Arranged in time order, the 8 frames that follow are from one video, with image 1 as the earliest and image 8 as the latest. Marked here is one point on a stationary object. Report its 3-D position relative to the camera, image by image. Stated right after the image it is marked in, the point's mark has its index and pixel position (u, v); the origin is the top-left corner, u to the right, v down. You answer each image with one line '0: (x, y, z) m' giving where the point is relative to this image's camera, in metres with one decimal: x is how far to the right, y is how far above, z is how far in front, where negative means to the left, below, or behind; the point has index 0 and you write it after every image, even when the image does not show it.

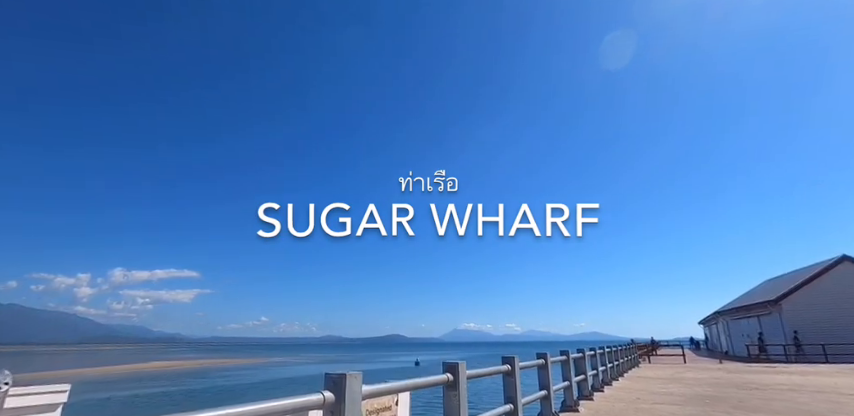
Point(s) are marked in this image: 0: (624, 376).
0: (+4.8, -4.0, +10.3) m
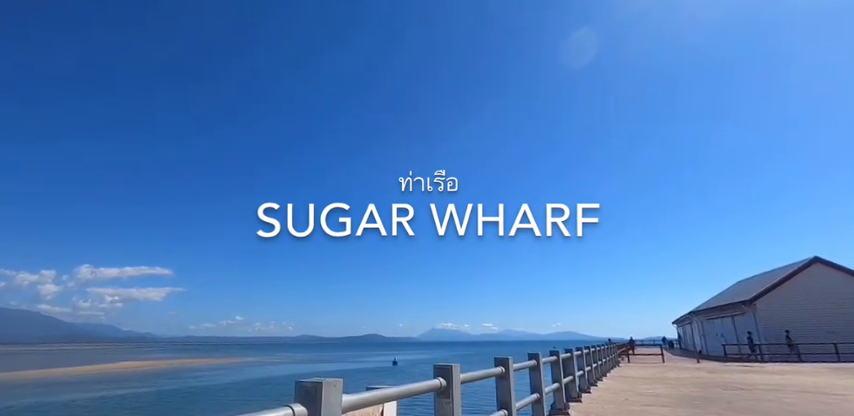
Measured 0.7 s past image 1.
0: (+4.3, -4.0, +10.3) m
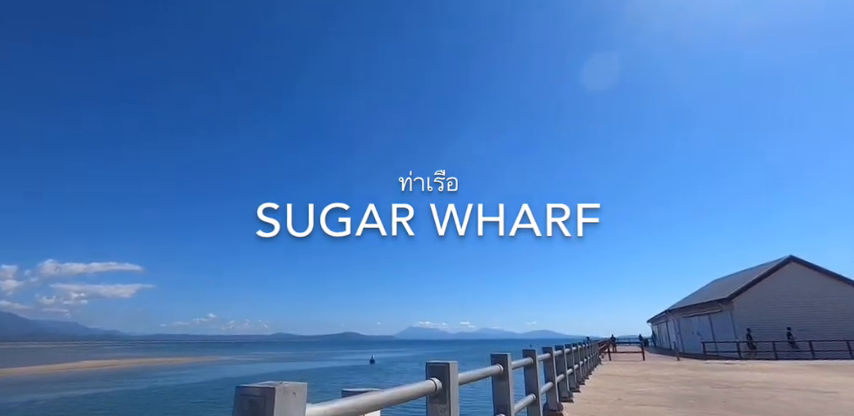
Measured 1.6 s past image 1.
0: (+3.9, -3.9, +10.1) m
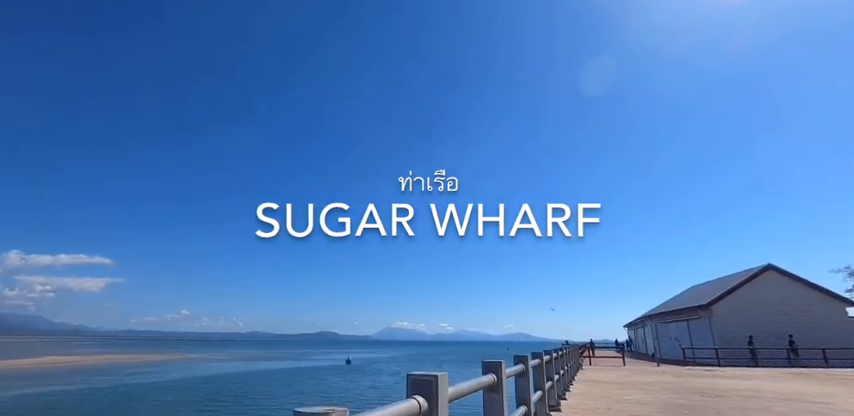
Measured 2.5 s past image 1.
0: (+3.4, -3.9, +9.8) m
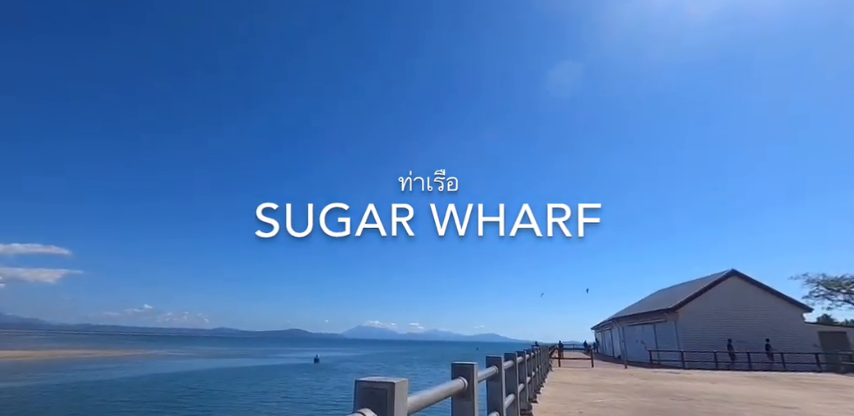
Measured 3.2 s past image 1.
0: (+2.6, -3.9, +9.7) m
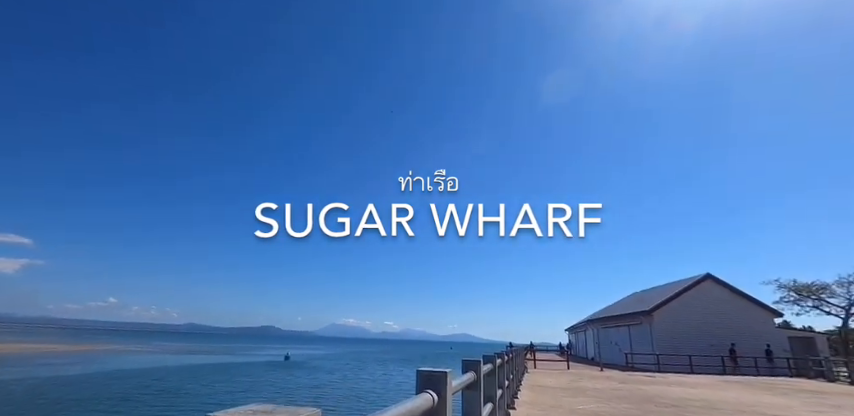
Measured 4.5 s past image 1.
0: (+2.0, -3.8, +9.3) m
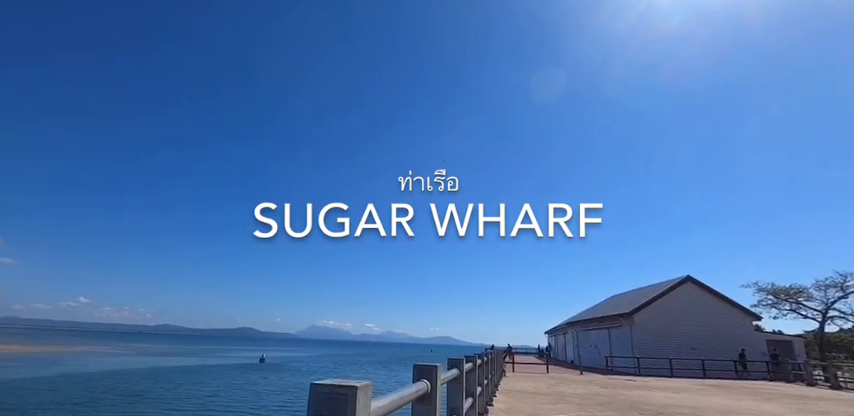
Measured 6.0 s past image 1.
0: (+1.4, -3.7, +8.8) m
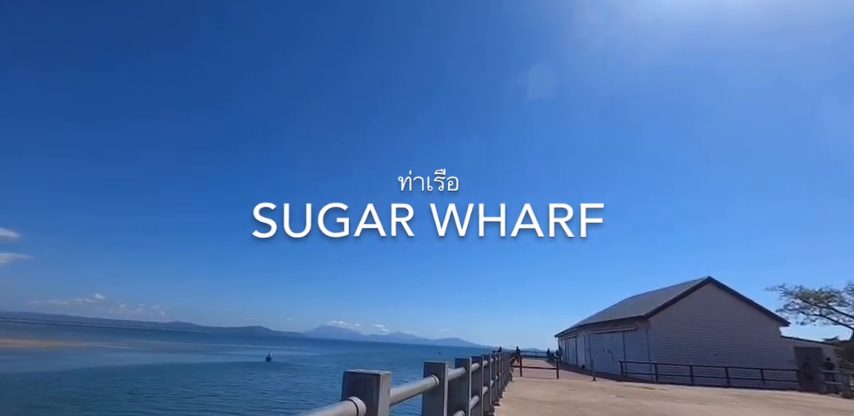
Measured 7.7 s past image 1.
0: (+1.4, -3.5, +8.0) m
